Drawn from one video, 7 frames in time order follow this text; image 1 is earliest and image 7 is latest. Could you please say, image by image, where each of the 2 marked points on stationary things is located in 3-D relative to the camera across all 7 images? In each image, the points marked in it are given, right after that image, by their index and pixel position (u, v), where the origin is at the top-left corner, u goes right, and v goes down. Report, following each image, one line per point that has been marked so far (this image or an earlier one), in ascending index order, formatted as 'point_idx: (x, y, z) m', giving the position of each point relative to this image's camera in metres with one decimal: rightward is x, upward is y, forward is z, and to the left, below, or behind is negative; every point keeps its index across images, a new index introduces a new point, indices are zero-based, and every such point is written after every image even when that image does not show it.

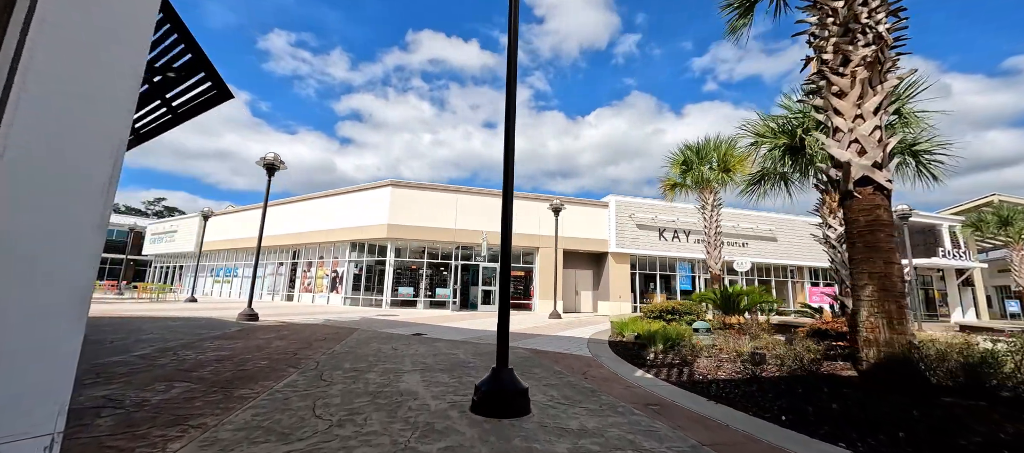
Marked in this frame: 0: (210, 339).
0: (-5.7, -2.1, +7.5) m
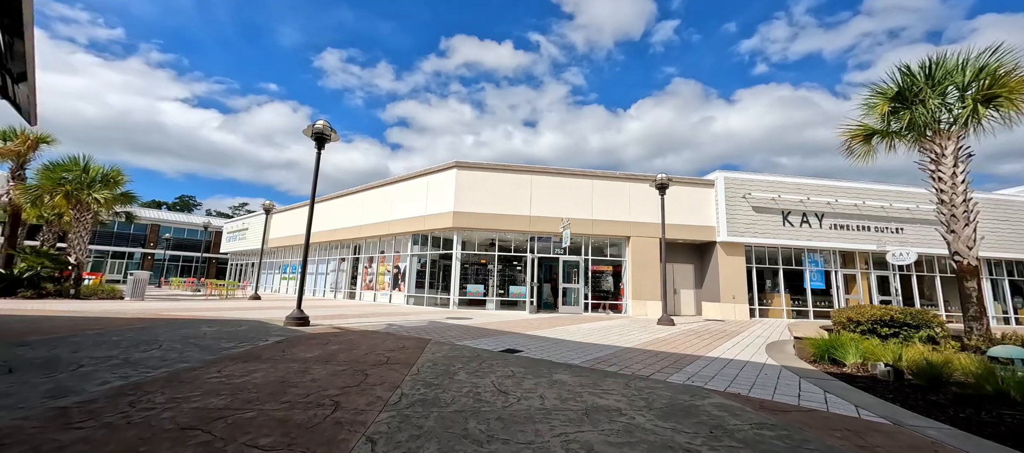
0: (-3.7, -1.7, +5.1) m
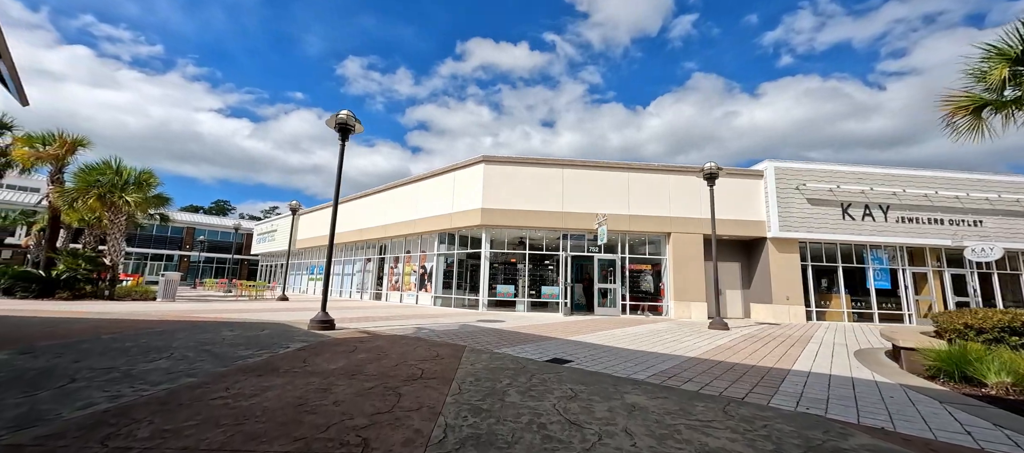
0: (-3.1, -1.6, +4.4) m
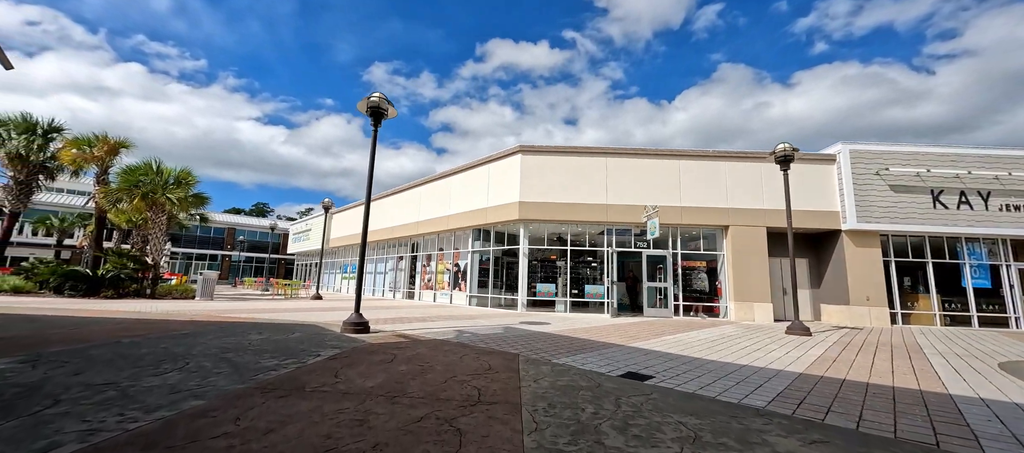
0: (-2.3, -1.5, +3.6) m
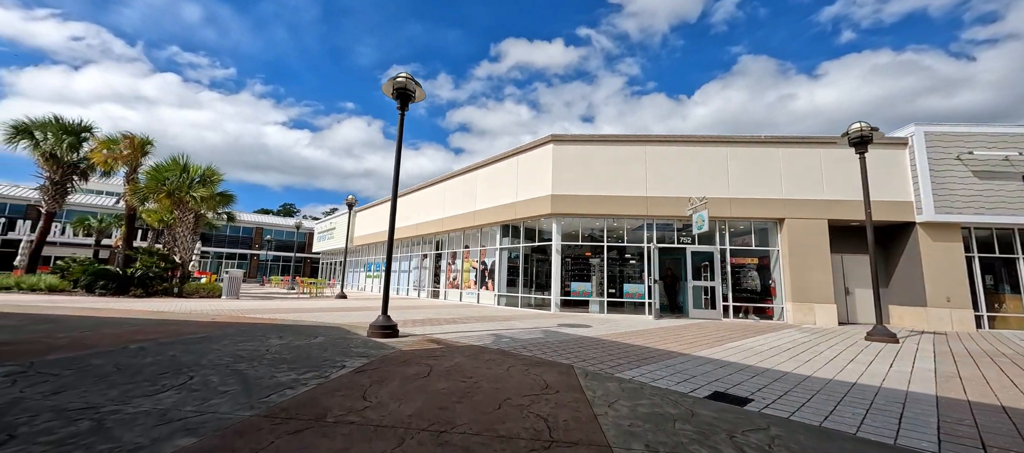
0: (-1.7, -1.4, +2.8) m
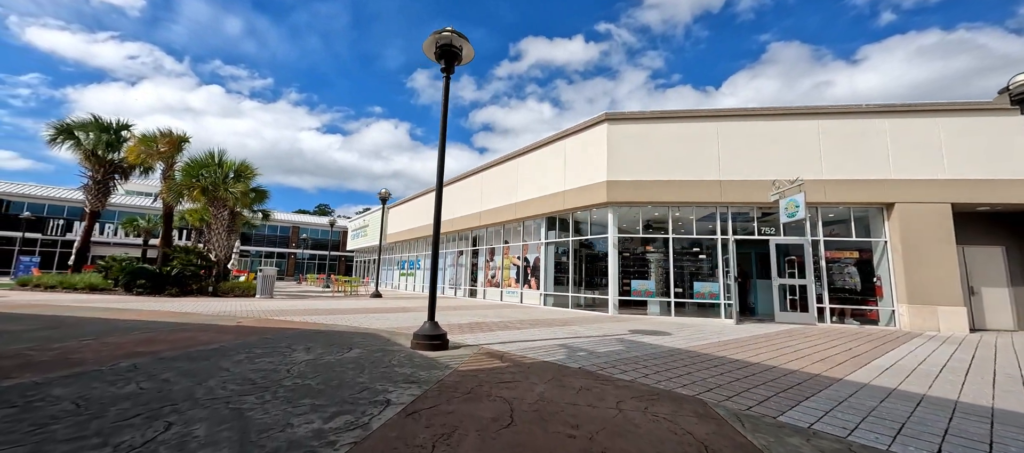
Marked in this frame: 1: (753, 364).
0: (-0.9, -1.2, +1.4) m
1: (+3.4, -1.9, +5.6) m
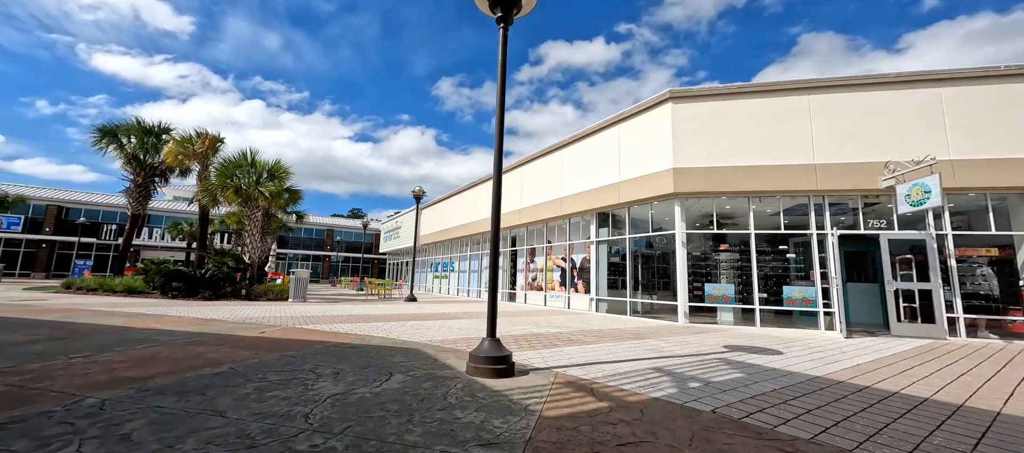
0: (-0.3, -1.0, 0.0) m
1: (+4.3, -1.7, +3.8) m
